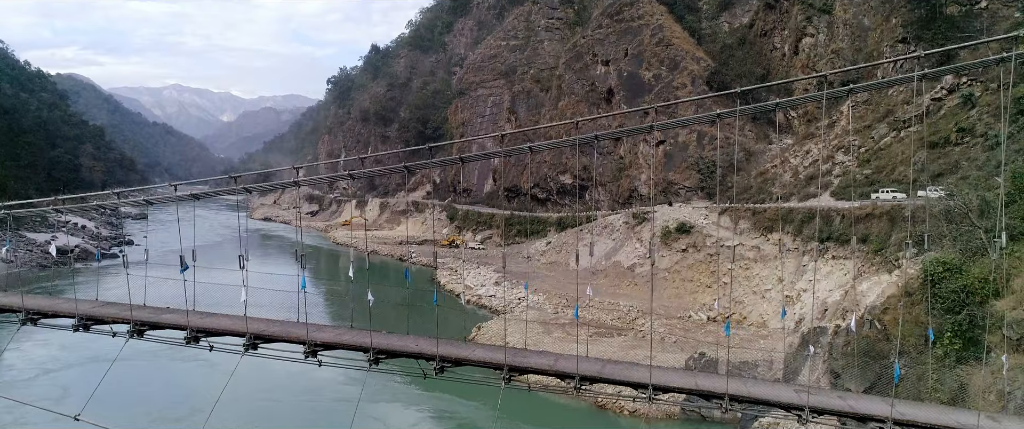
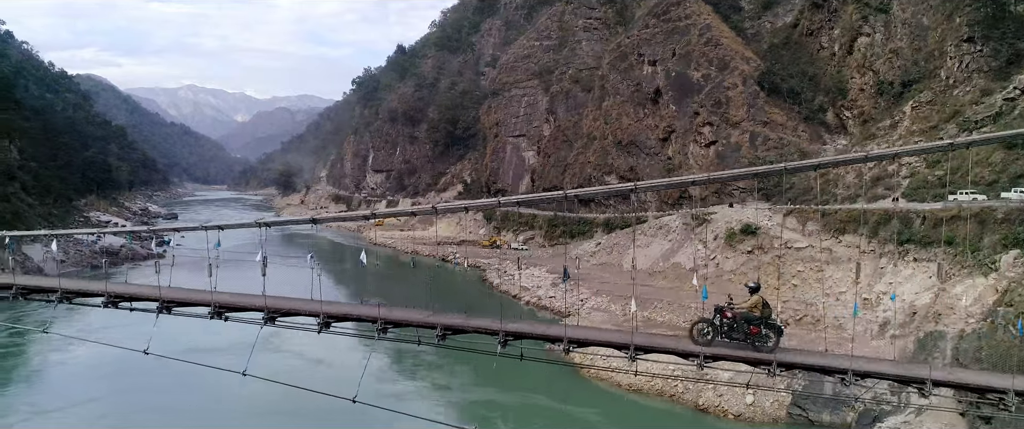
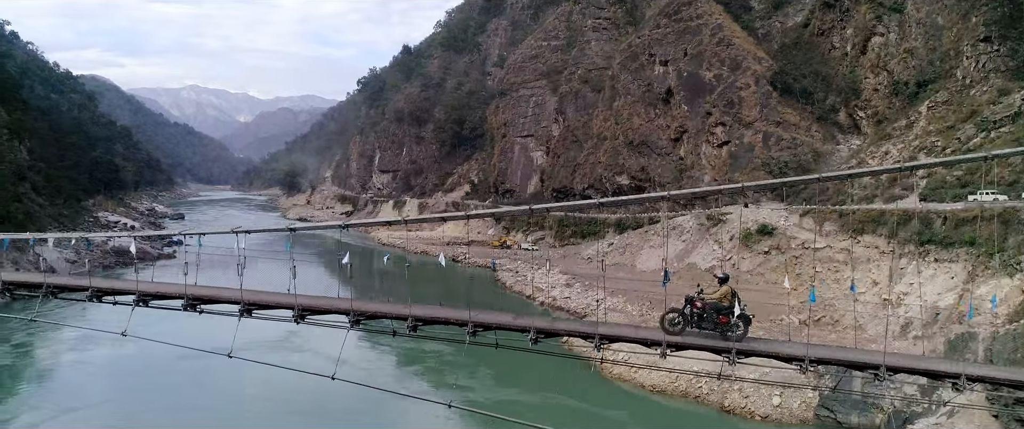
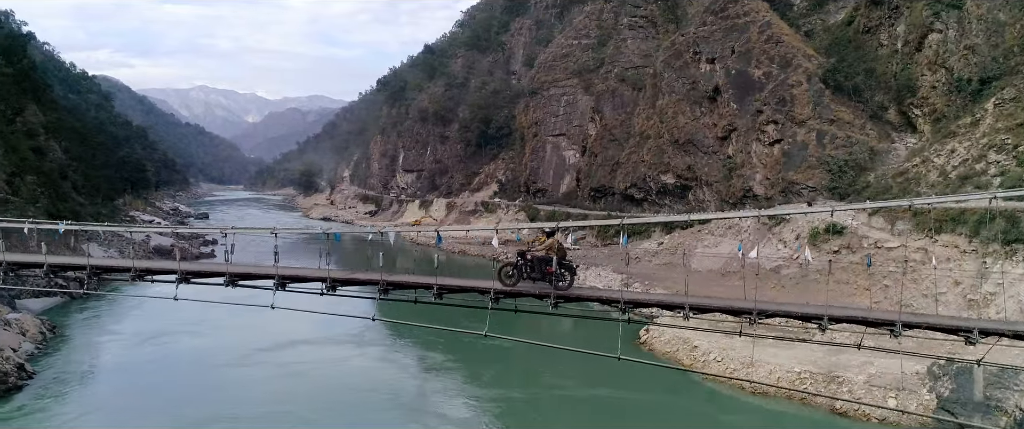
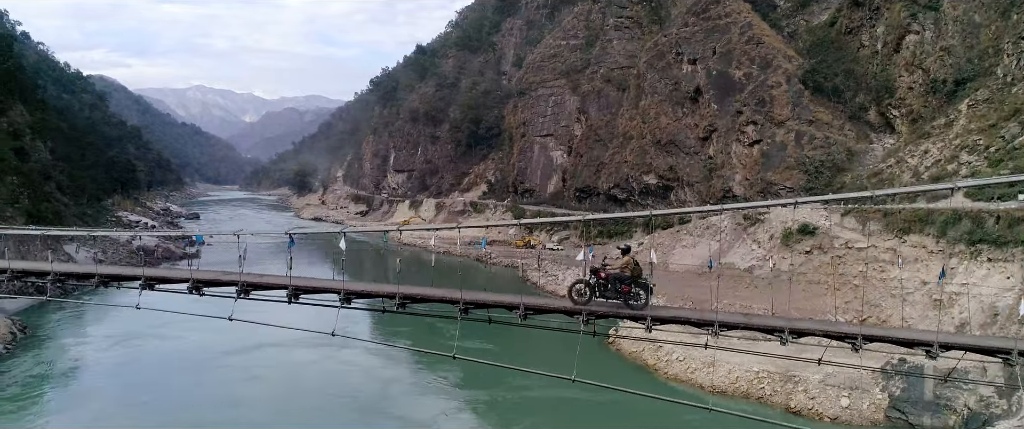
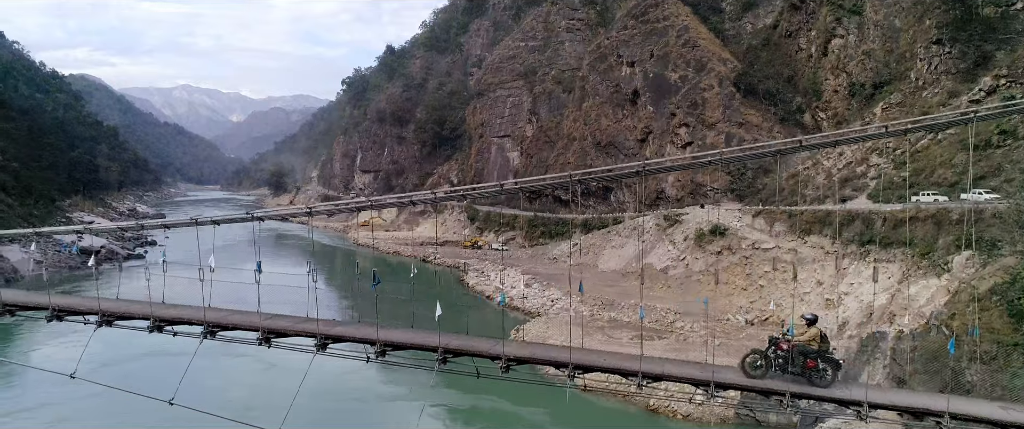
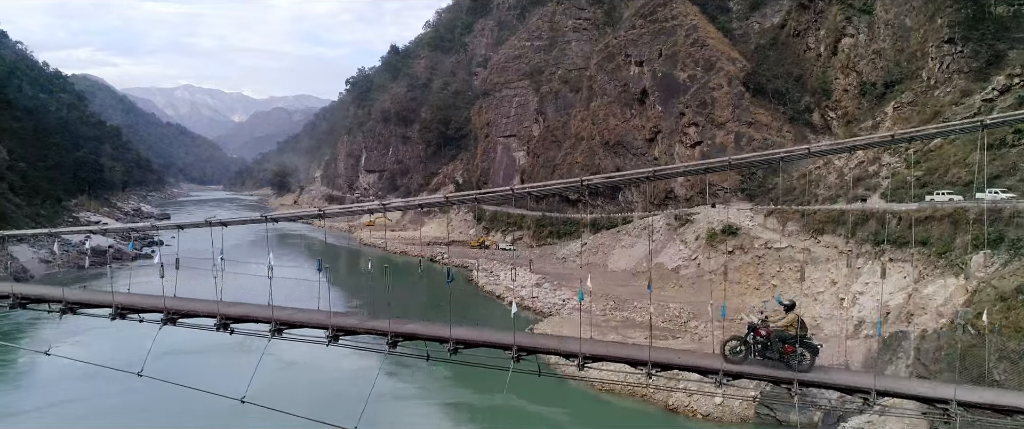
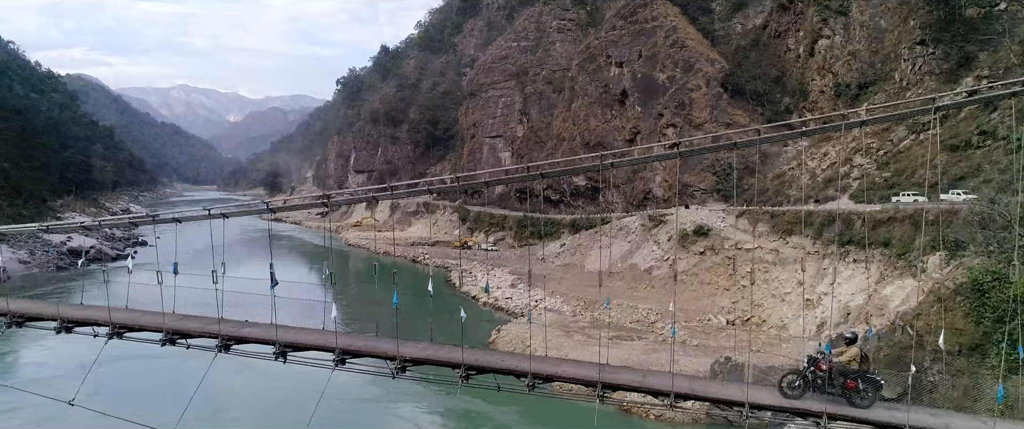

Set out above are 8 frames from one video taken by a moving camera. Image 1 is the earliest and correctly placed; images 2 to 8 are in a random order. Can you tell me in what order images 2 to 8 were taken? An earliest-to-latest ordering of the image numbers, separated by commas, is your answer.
8, 6, 7, 2, 3, 5, 4
